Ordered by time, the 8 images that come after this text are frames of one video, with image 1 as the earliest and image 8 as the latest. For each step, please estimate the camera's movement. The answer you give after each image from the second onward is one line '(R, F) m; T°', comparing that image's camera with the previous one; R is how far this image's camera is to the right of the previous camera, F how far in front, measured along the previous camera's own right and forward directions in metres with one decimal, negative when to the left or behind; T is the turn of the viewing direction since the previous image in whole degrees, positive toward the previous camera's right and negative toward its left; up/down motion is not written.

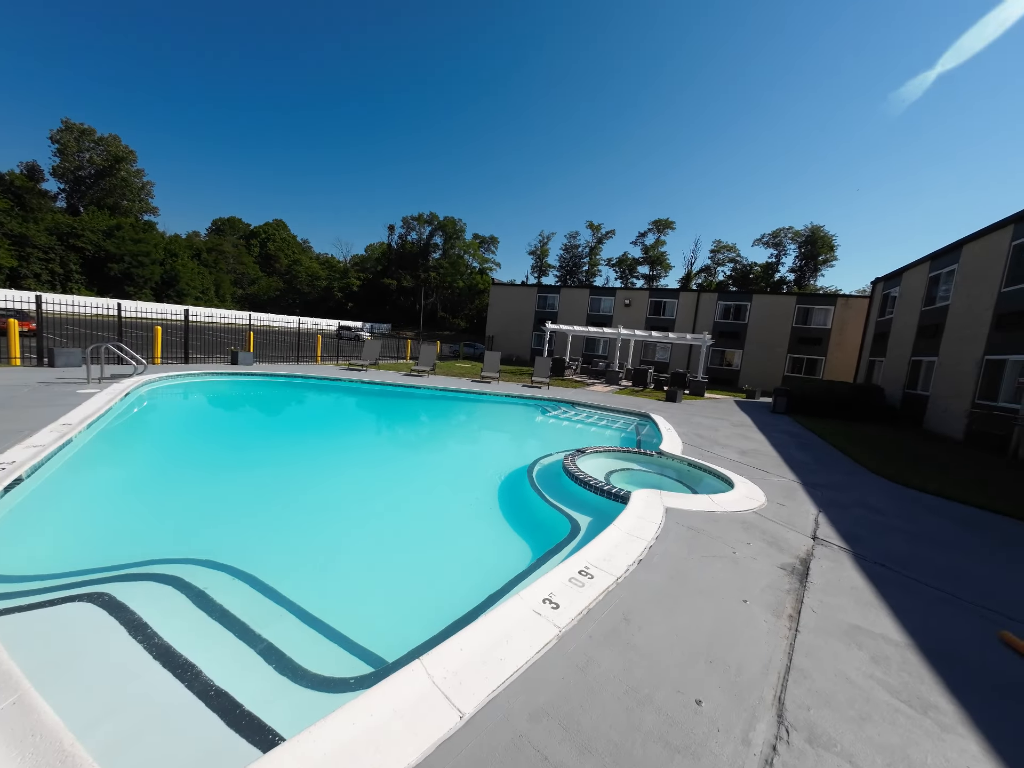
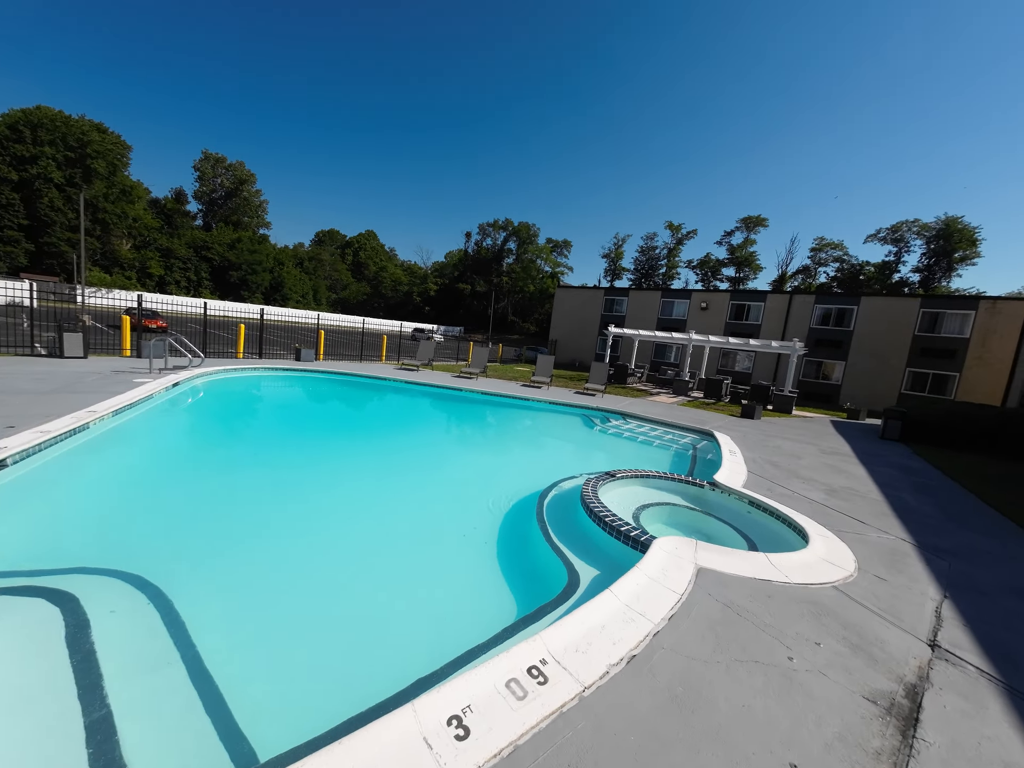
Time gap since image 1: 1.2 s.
(+0.7, +0.9) m; -10°
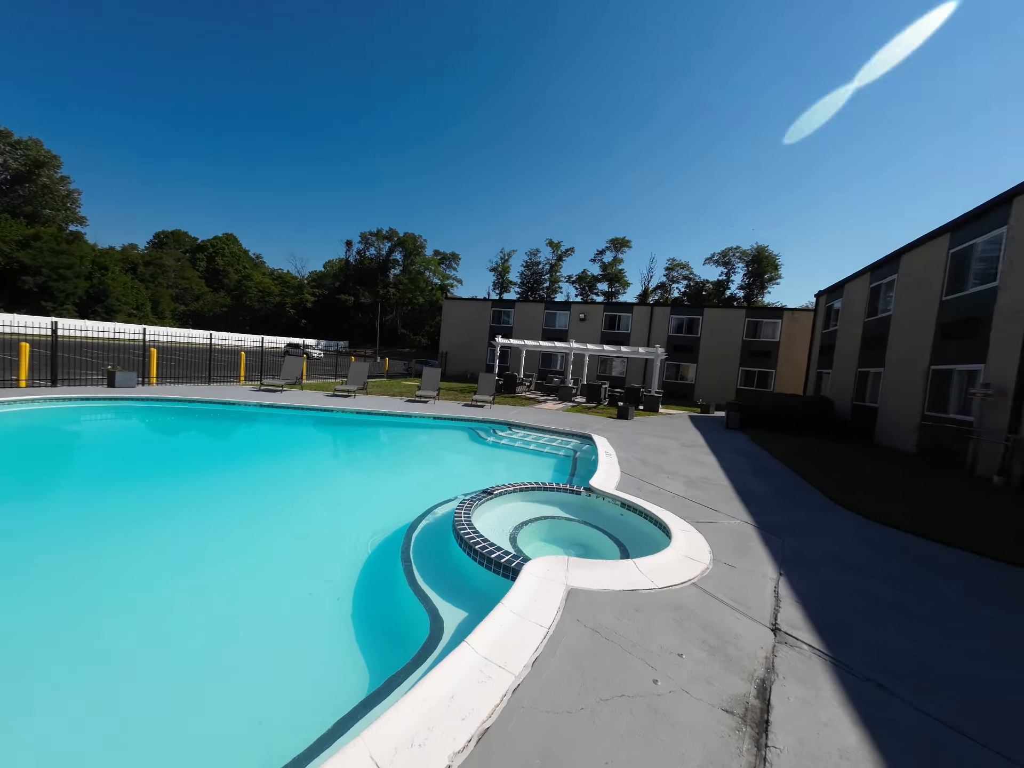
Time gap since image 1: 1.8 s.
(+0.4, +0.4) m; +15°
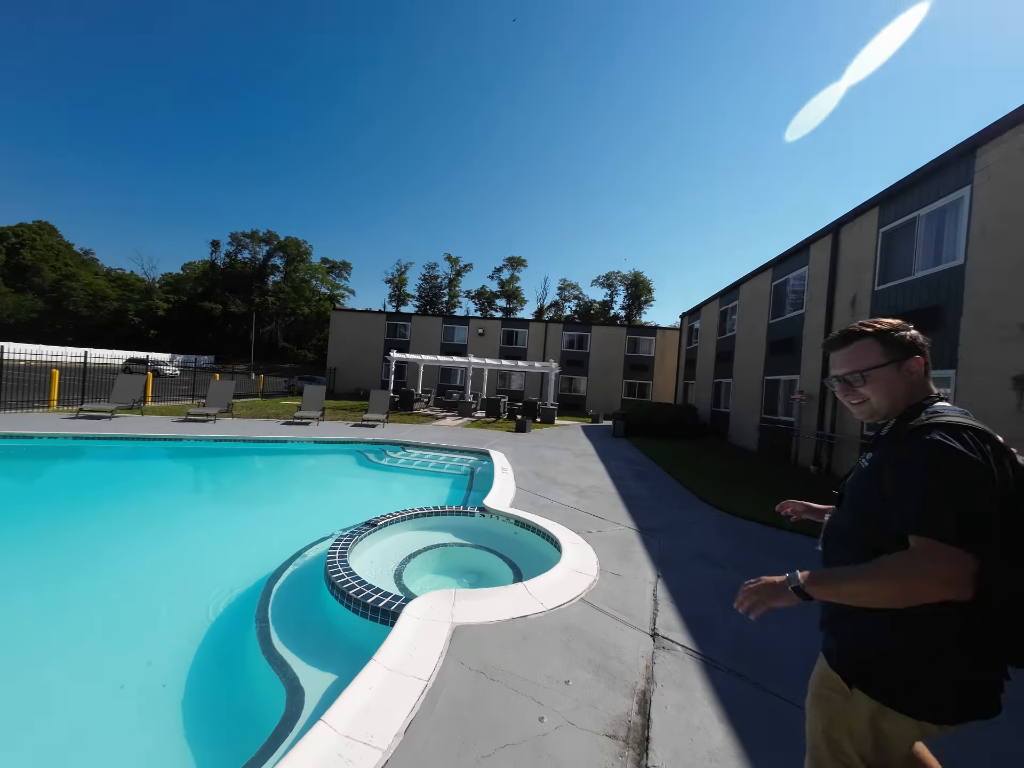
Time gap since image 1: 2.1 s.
(+0.2, +0.2) m; +14°
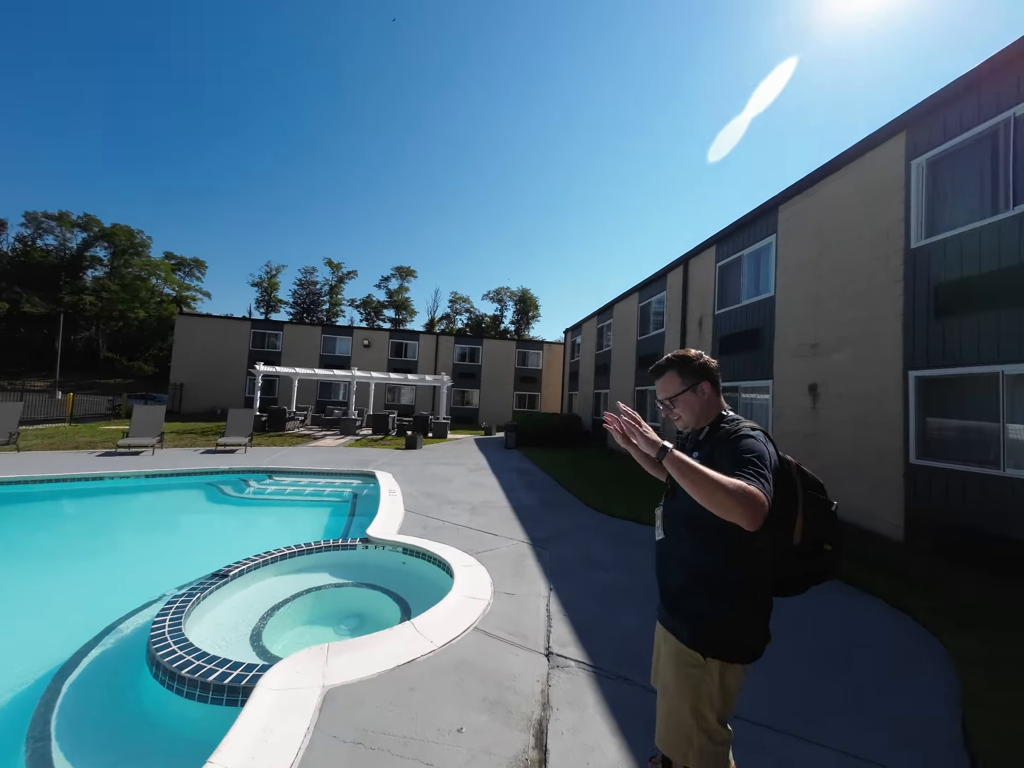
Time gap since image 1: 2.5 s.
(0.0, +0.2) m; +16°
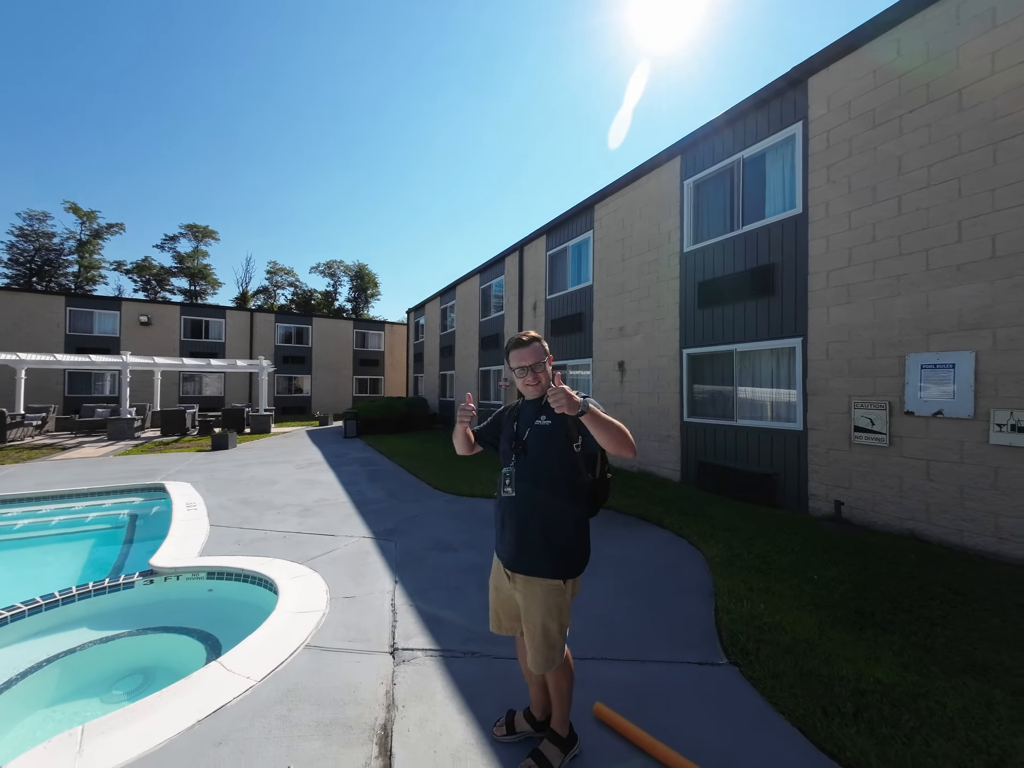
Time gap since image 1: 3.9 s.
(+0.1, +0.1) m; +22°
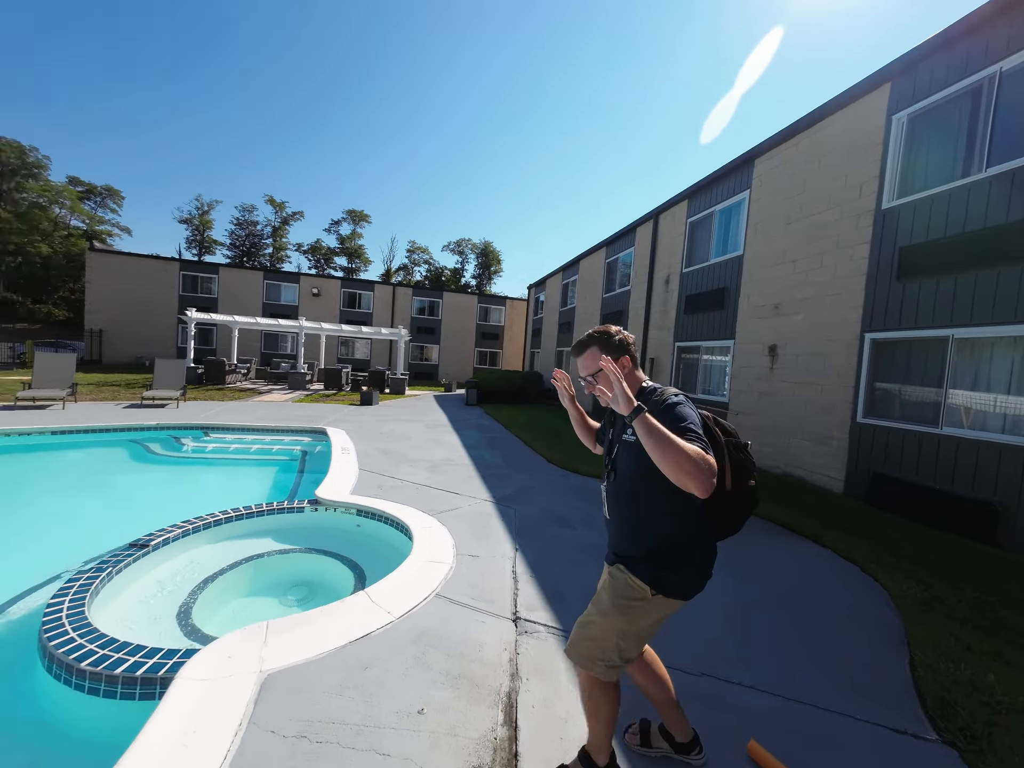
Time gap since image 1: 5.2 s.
(-0.2, +0.2) m; -16°
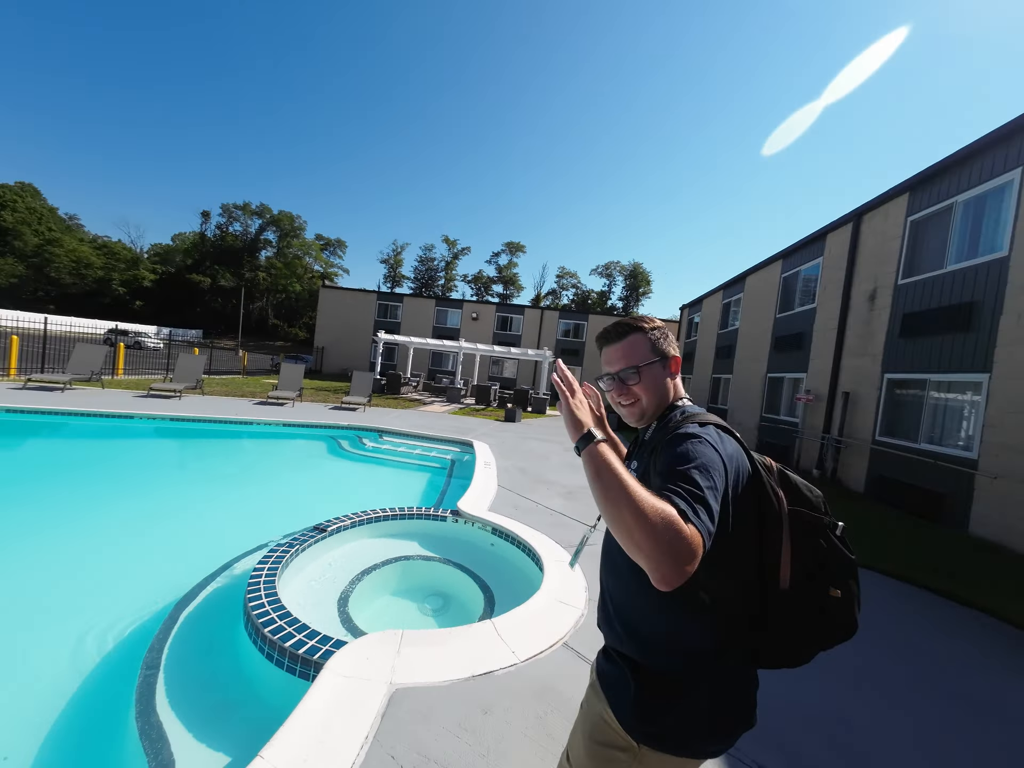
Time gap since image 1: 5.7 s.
(0.0, +0.2) m; -20°
